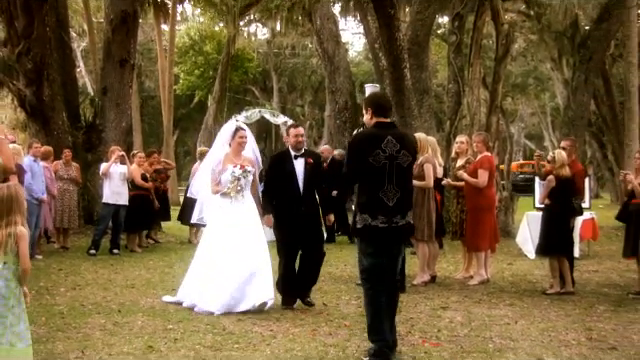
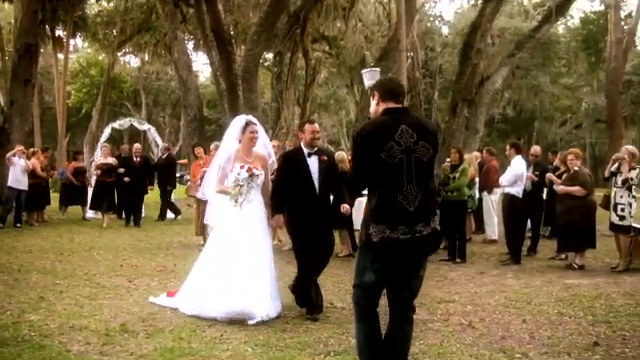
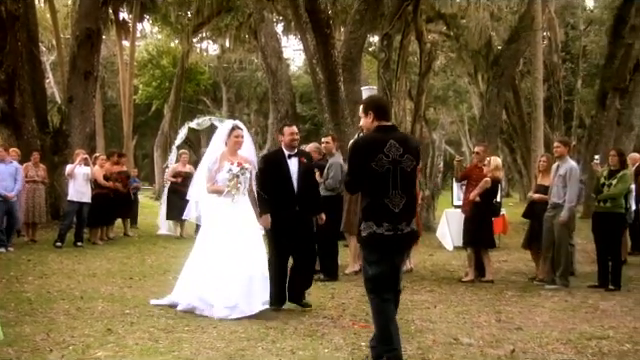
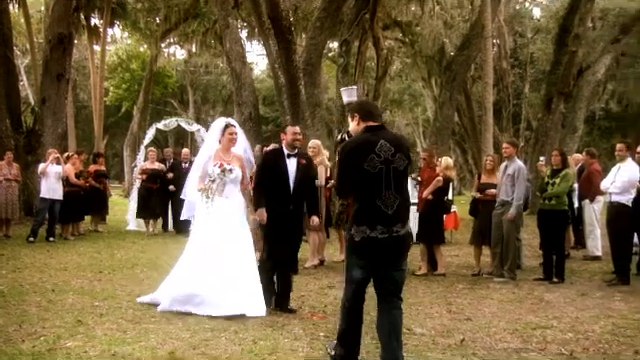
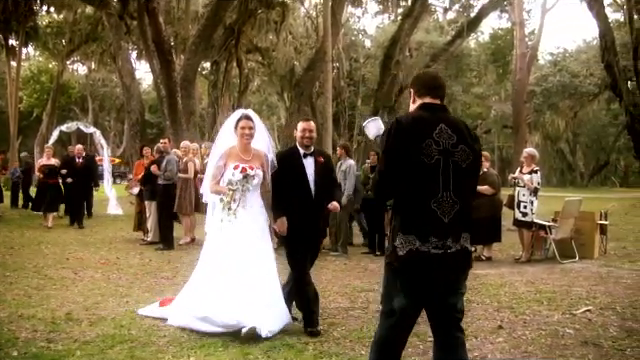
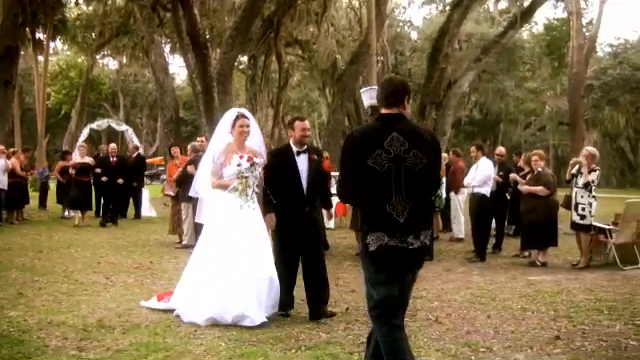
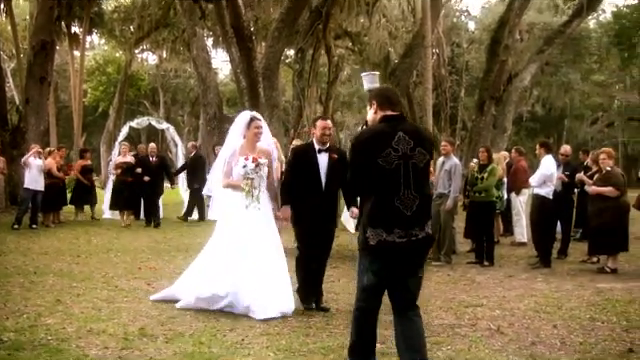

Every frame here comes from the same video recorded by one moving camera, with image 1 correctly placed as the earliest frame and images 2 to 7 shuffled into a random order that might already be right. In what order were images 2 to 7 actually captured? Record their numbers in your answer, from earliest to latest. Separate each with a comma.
3, 4, 7, 2, 6, 5
